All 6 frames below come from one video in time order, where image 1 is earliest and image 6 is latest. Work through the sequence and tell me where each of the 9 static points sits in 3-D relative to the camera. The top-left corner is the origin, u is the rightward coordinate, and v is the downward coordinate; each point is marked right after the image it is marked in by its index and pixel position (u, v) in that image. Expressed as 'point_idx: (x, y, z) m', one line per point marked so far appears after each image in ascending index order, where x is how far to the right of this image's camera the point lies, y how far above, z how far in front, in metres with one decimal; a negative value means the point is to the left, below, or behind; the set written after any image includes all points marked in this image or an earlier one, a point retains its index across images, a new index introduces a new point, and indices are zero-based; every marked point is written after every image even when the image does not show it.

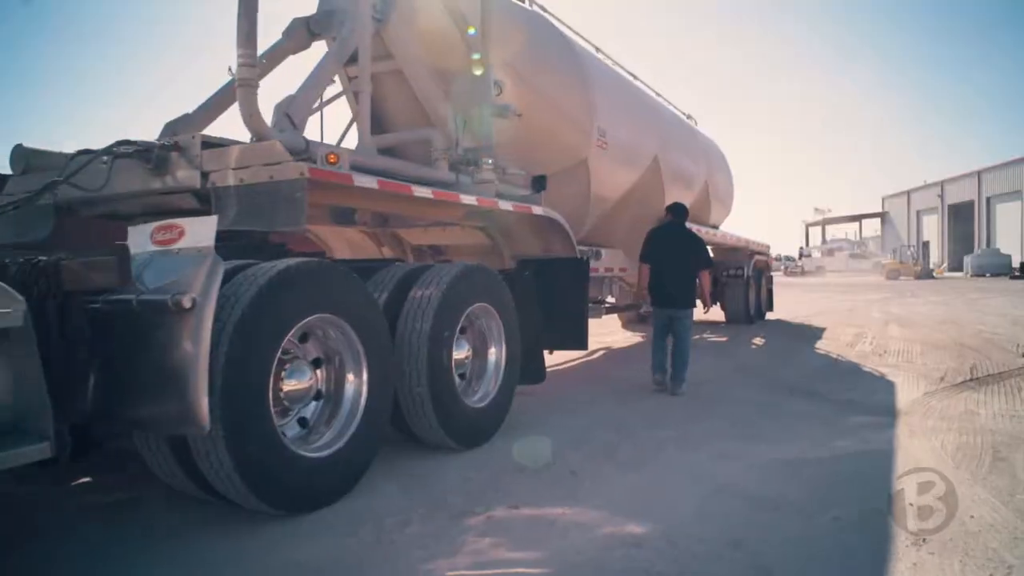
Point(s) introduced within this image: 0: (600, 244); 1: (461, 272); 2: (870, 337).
0: (+1.2, +0.6, +9.0) m
1: (-0.4, +0.1, +4.8) m
2: (+6.9, -0.9, +12.3) m
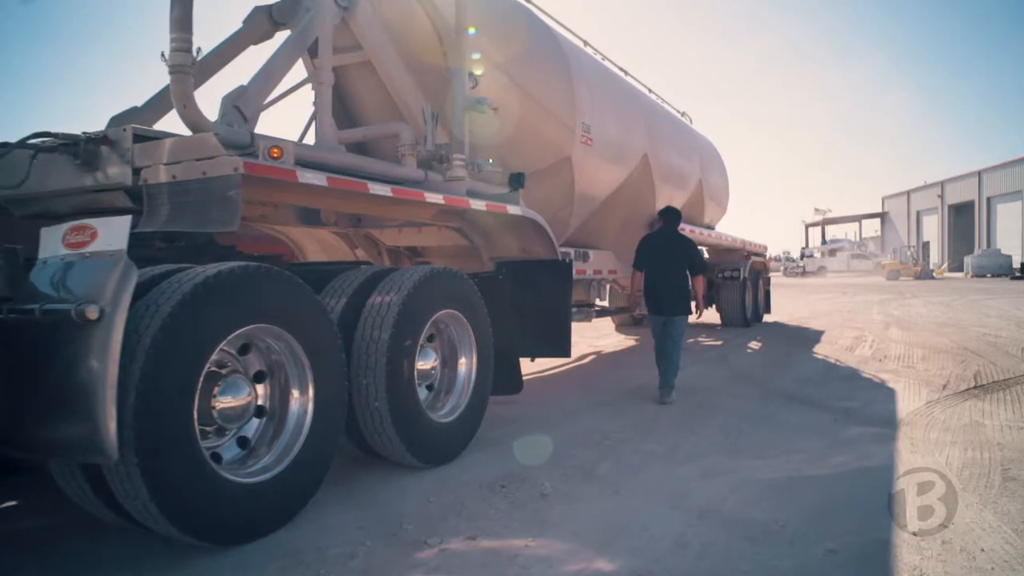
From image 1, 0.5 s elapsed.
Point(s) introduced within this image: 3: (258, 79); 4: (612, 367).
0: (+1.0, +0.6, +8.6) m
1: (-0.6, +0.1, +4.5) m
2: (+6.7, -1.0, +12.0) m
3: (-1.8, +1.5, +4.6) m
4: (+1.5, -1.2, +9.9) m
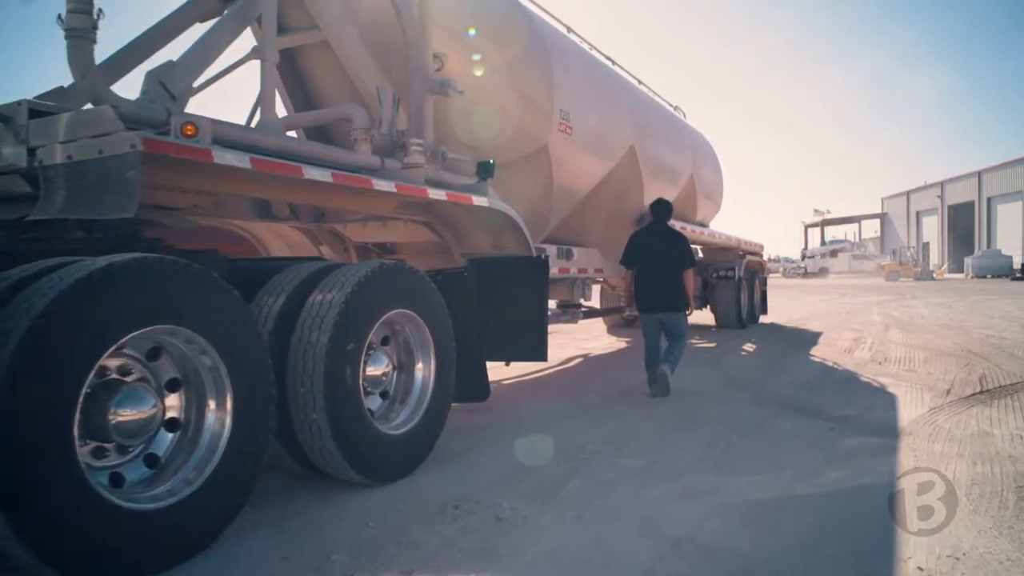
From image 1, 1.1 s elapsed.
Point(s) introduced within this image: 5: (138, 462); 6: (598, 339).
0: (+0.7, +0.6, +8.1) m
1: (-0.9, +0.1, +4.0) m
2: (+6.4, -1.0, +11.5) m
3: (-2.1, +1.5, +4.2) m
4: (+1.2, -1.2, +9.4) m
5: (-1.8, -0.8, +3.1) m
6: (+1.7, -1.0, +12.9) m
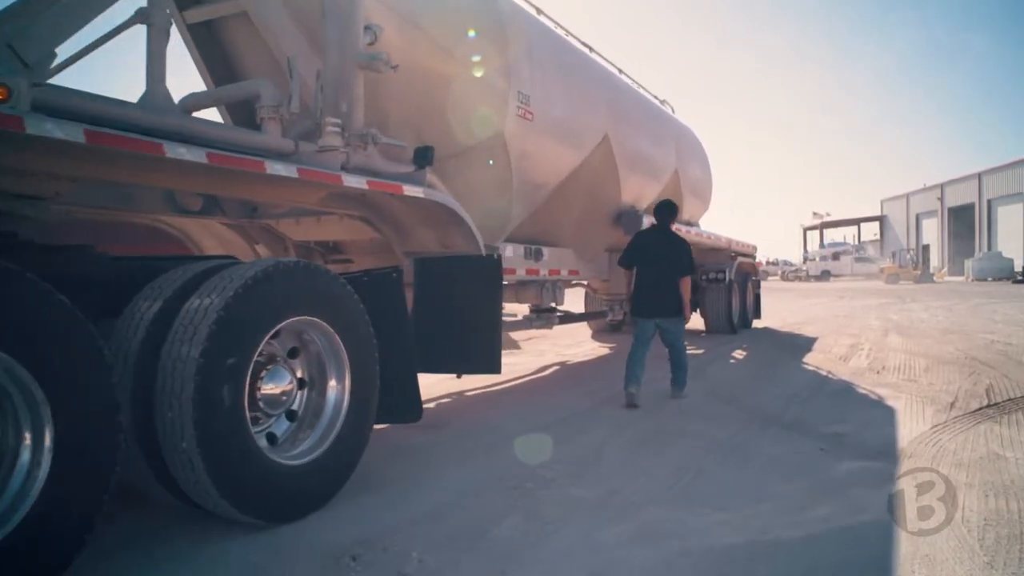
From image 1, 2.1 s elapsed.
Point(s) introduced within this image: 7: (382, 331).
0: (+0.3, +0.5, +7.5) m
1: (-1.3, +0.1, +3.4) m
2: (+6.0, -1.0, +10.9) m
3: (-2.5, +1.5, +3.5) m
4: (+0.8, -1.2, +8.7) m
5: (-2.2, -0.8, +2.4) m
6: (+1.3, -1.1, +12.3) m
7: (-0.9, -0.3, +4.2) m
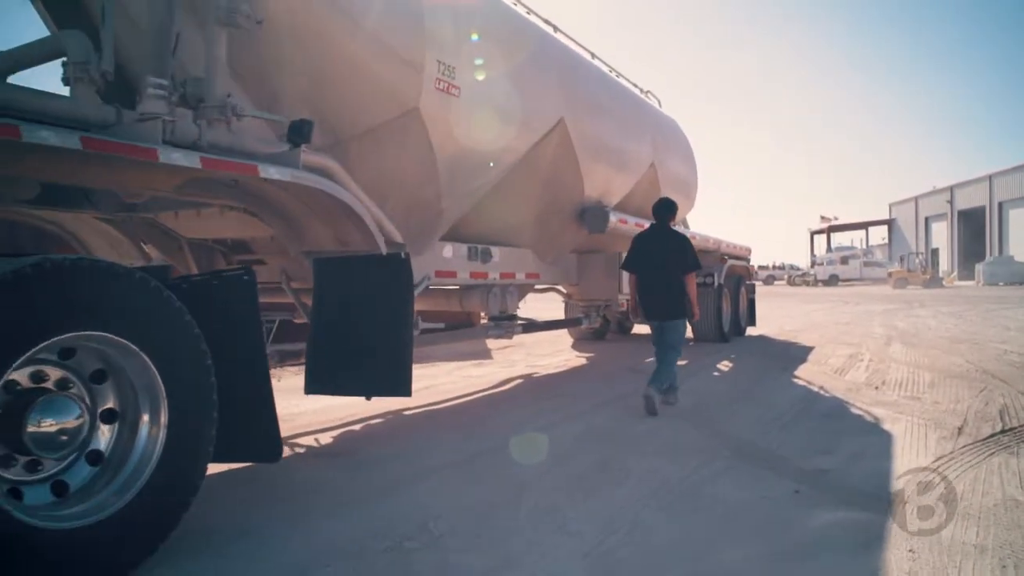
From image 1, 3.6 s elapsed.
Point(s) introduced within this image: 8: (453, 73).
0: (-0.2, +0.5, +6.6) m
1: (-1.9, +0.1, +2.5) m
2: (+5.5, -1.1, +9.9) m
3: (-3.1, +1.5, +2.7) m
4: (+0.3, -1.3, +7.9) m
5: (-2.8, -0.9, +1.5) m
6: (+0.8, -1.2, +11.4) m
7: (-1.5, -0.3, +3.3) m
8: (-0.4, +1.7, +5.0) m
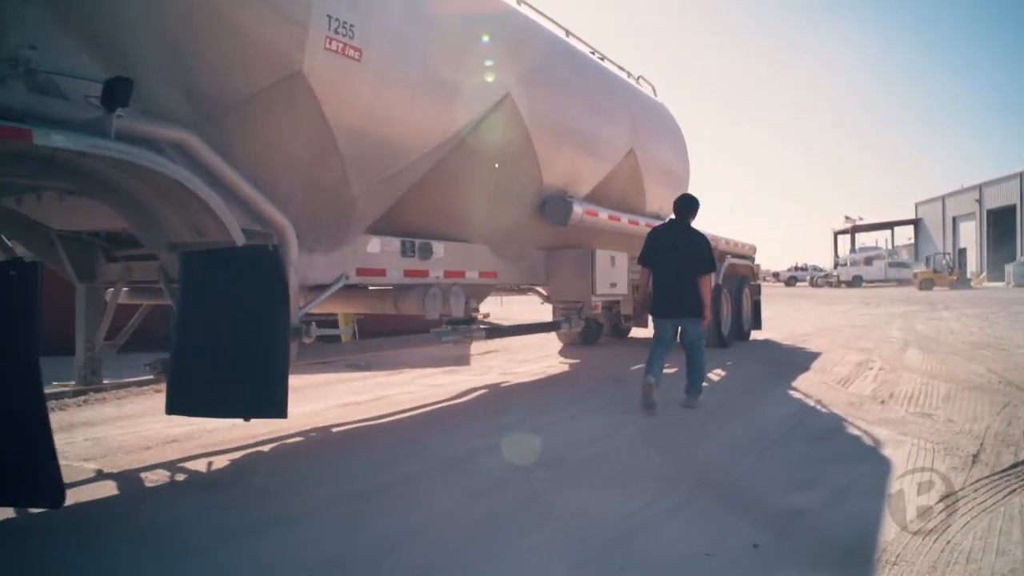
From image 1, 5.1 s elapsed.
0: (-0.7, +0.5, +5.8) m
1: (-2.5, +0.1, +1.8) m
2: (+5.1, -1.1, +8.9) m
3: (-3.7, +1.5, +2.0) m
4: (-0.2, -1.3, +7.0) m
5: (-3.5, -0.8, +0.8) m
6: (+0.4, -1.2, +10.5) m
7: (-2.1, -0.3, +2.6) m
8: (-1.0, +1.7, +4.2) m
